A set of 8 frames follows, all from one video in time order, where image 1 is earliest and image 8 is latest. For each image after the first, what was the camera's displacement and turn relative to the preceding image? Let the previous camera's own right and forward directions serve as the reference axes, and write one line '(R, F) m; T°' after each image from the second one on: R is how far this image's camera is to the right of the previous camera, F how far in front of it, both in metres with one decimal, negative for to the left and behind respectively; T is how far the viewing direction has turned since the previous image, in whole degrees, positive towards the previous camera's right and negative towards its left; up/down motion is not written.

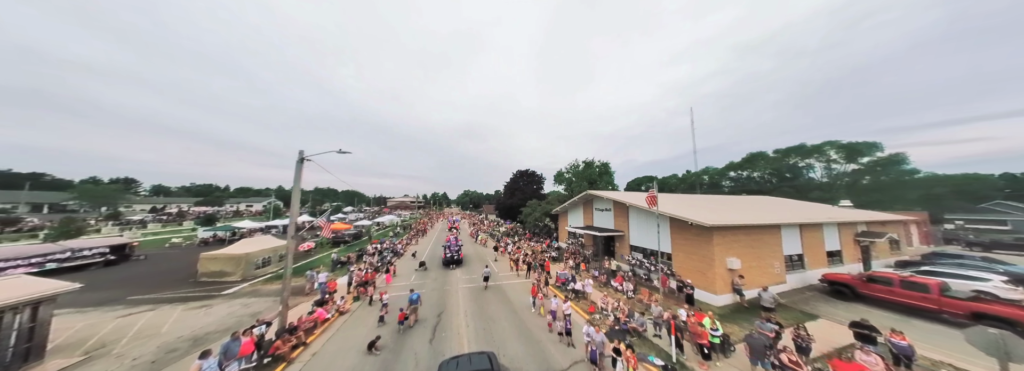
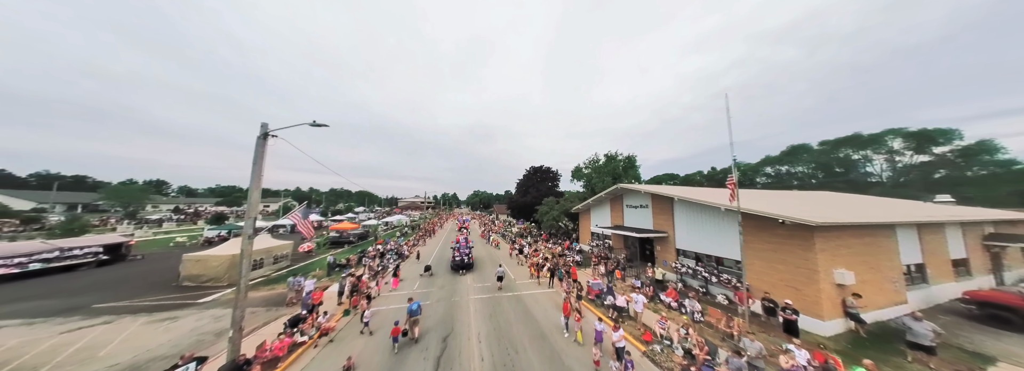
(-0.8, +2.9) m; -3°
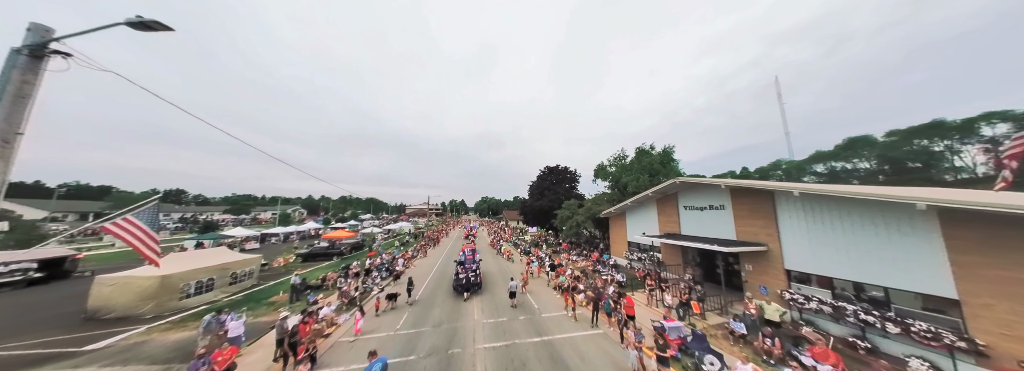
(-0.8, +4.6) m; -2°
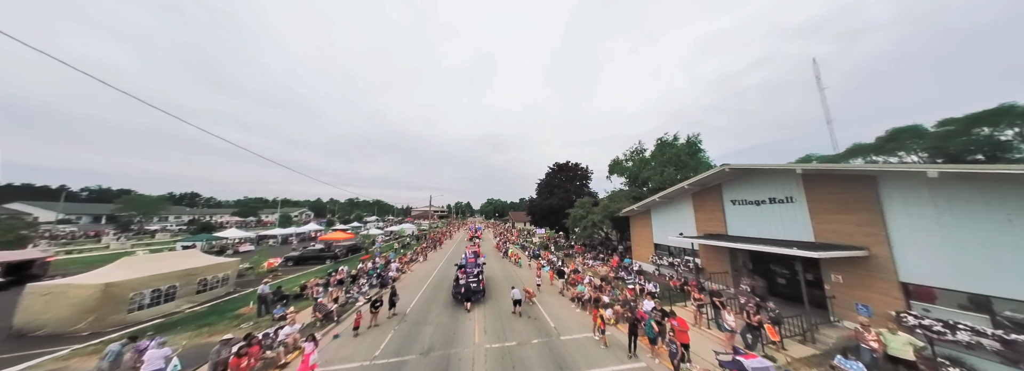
(-0.2, +2.4) m; -2°
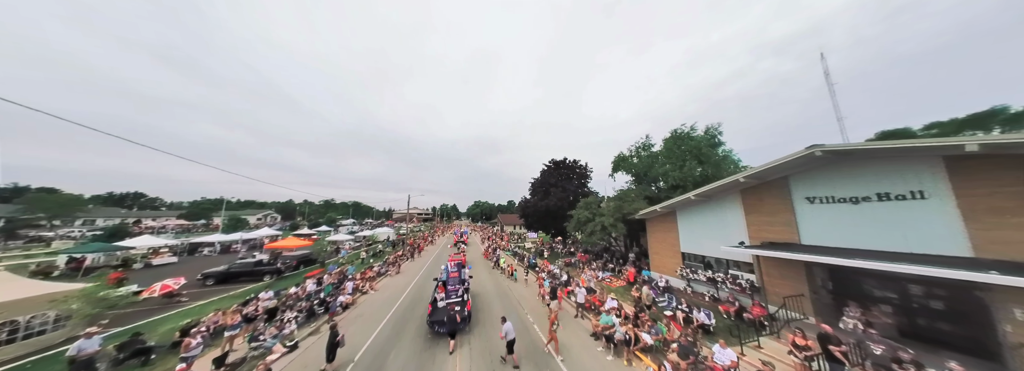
(-0.6, +3.9) m; +3°
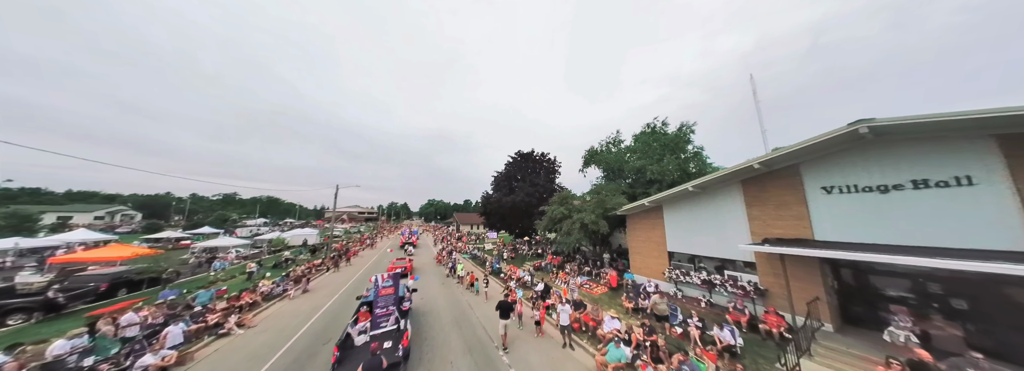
(-0.5, +3.7) m; +12°
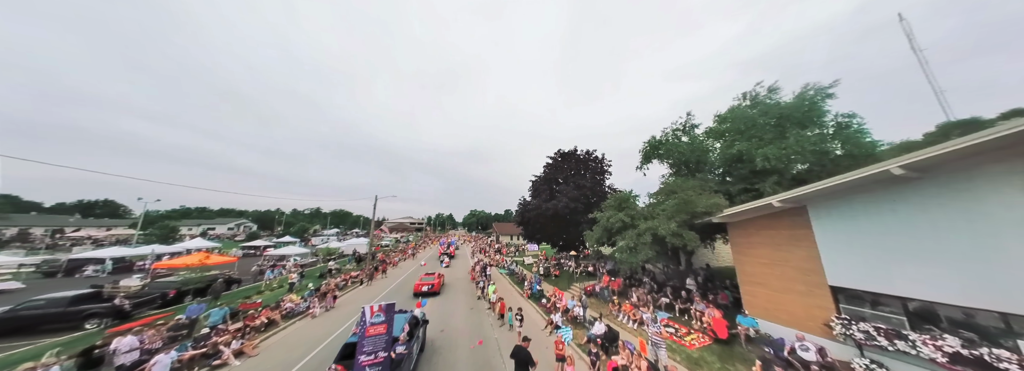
(+0.1, +3.3) m; -11°
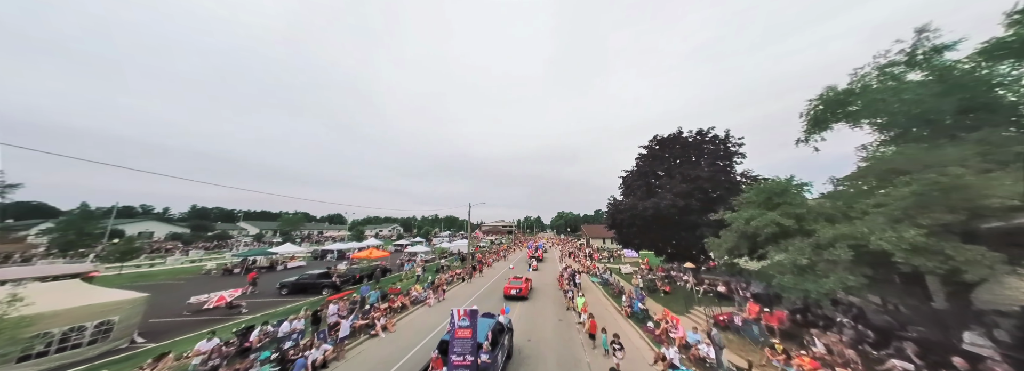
(+0.4, +0.8) m; -23°
